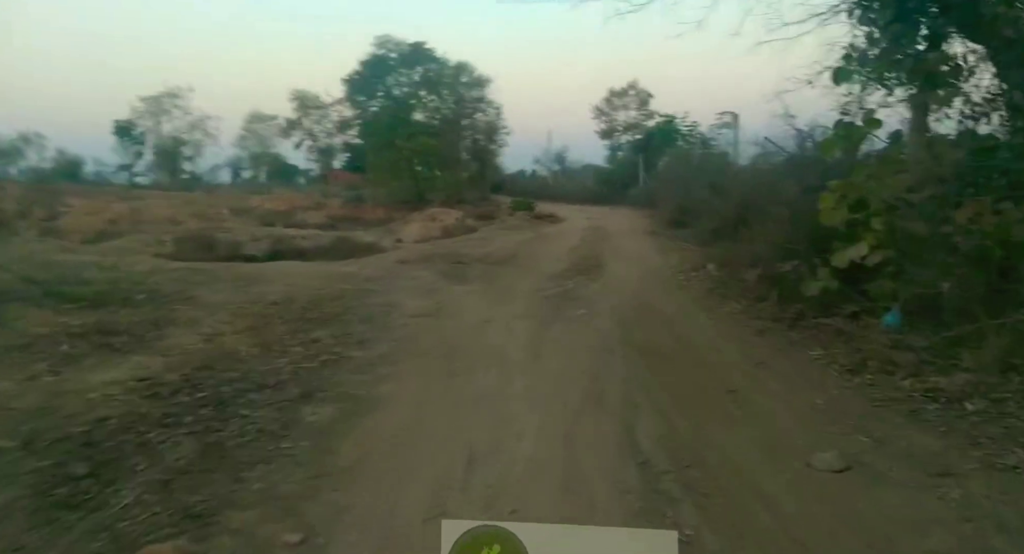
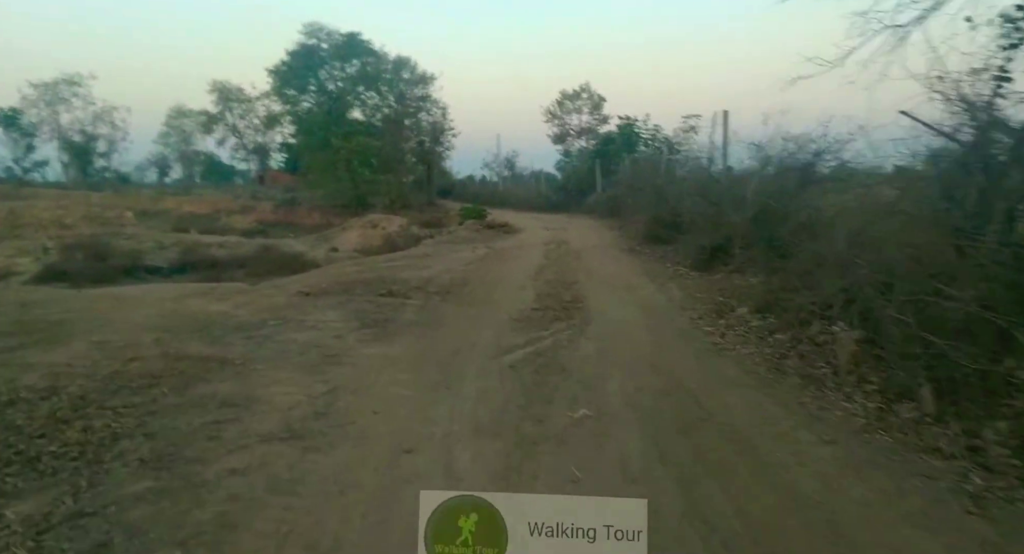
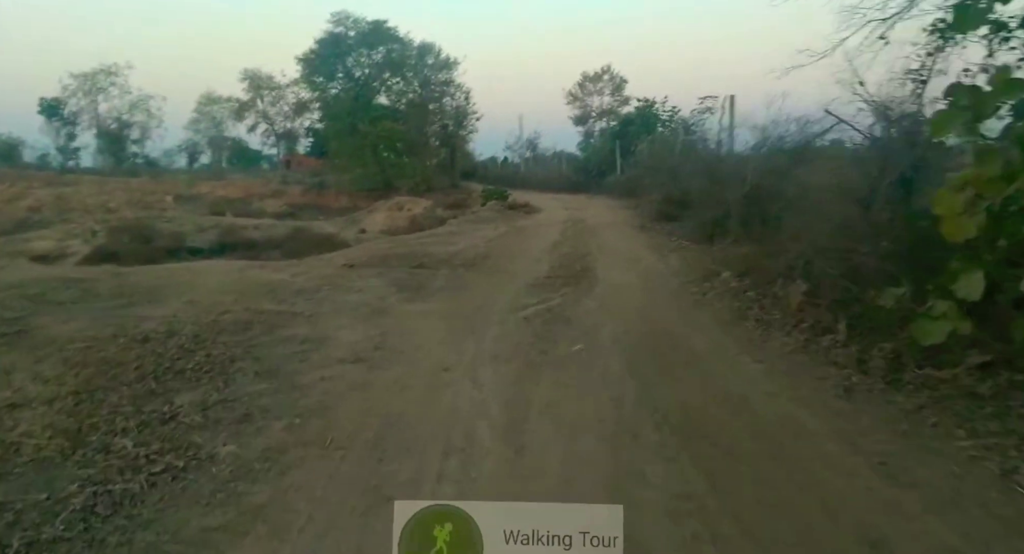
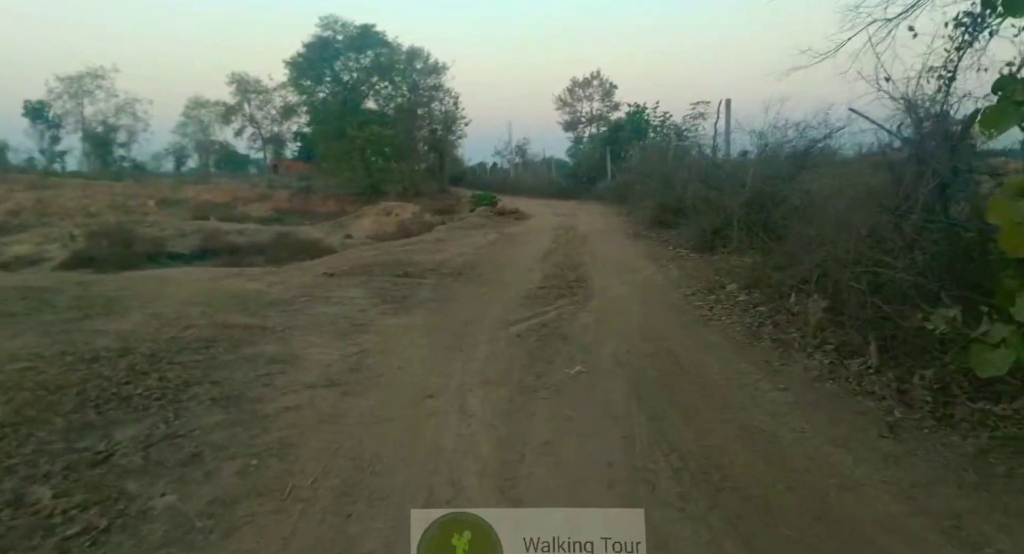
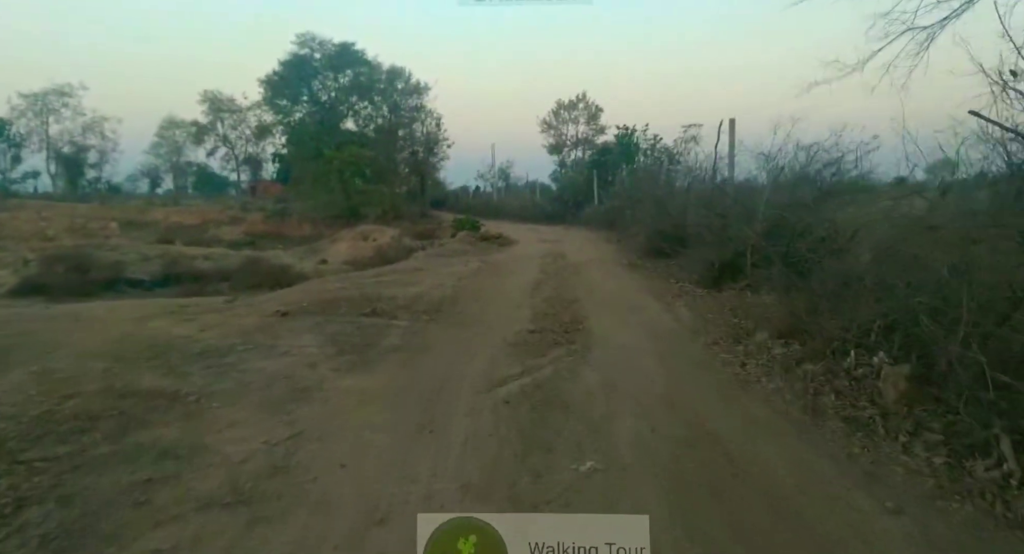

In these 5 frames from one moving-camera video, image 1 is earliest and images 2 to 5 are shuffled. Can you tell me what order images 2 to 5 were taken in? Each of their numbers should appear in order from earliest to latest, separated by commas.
3, 4, 2, 5
